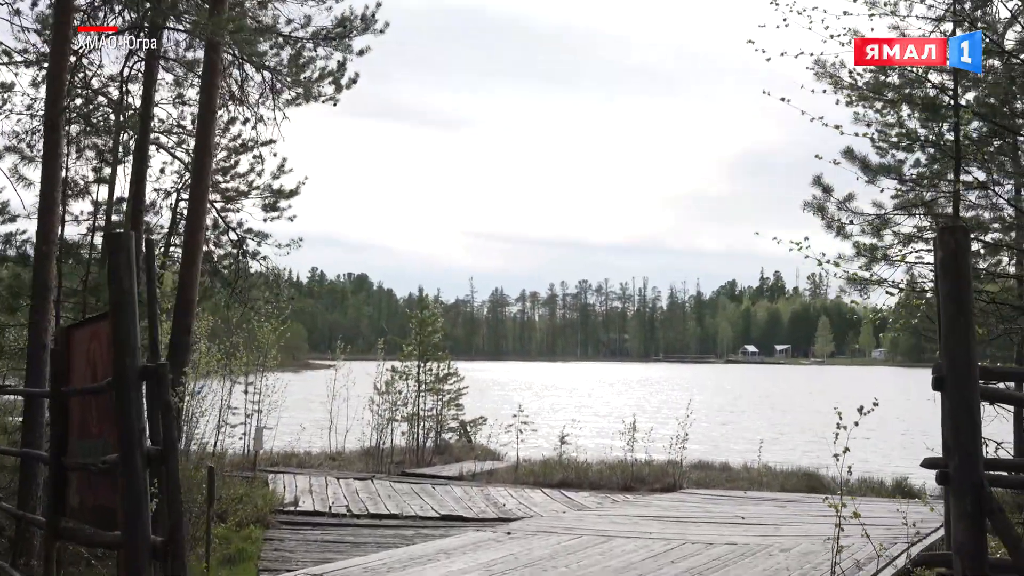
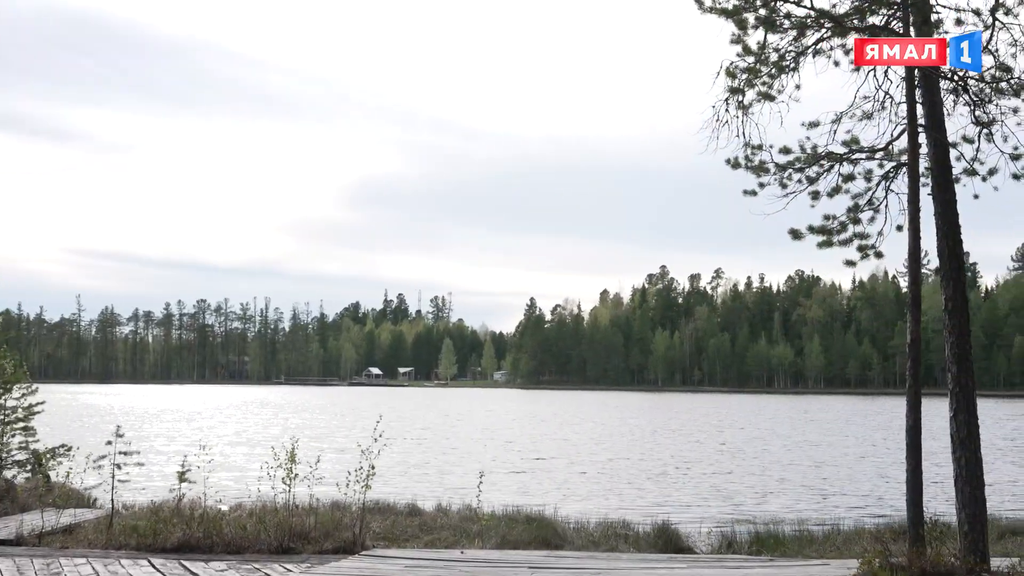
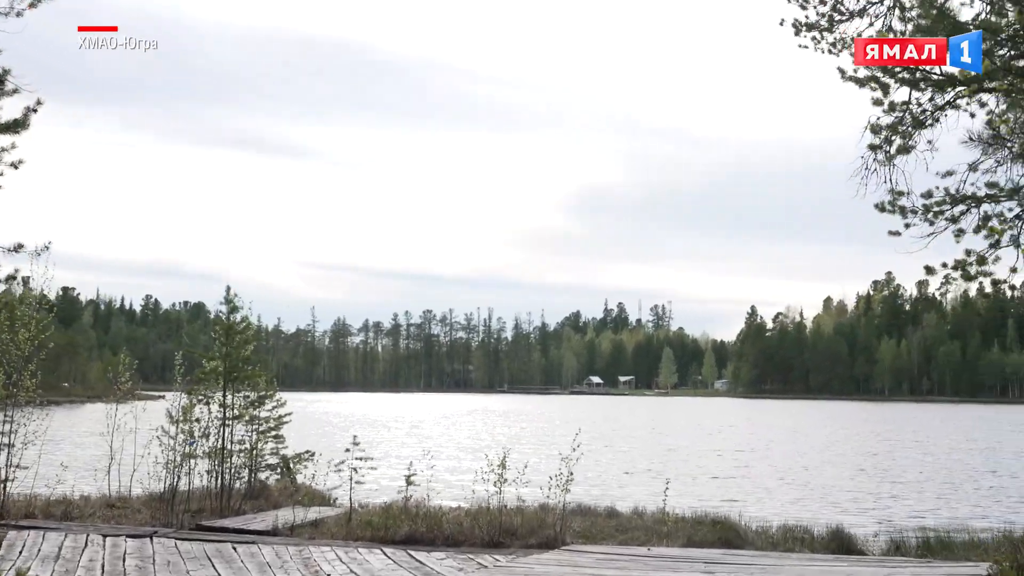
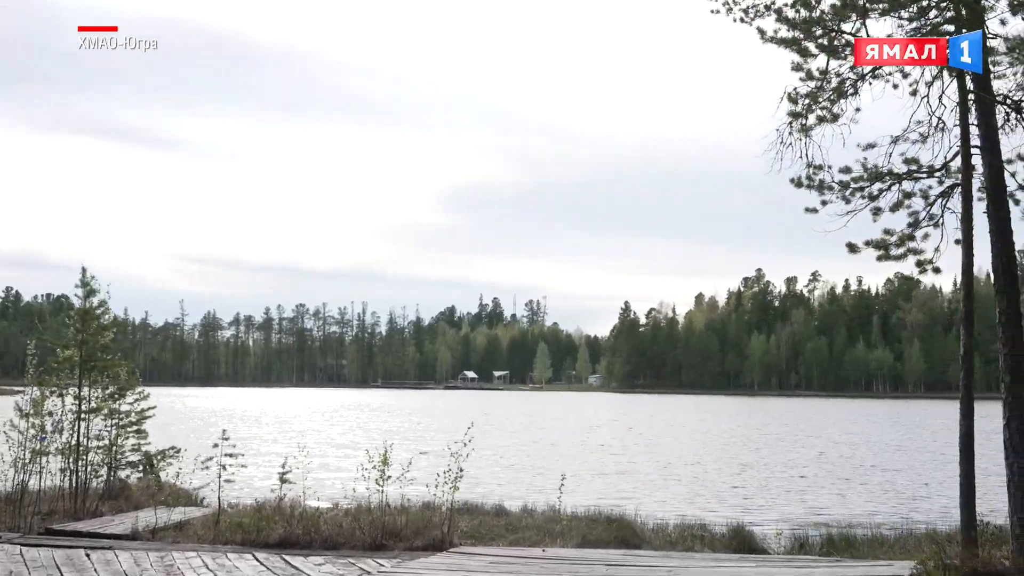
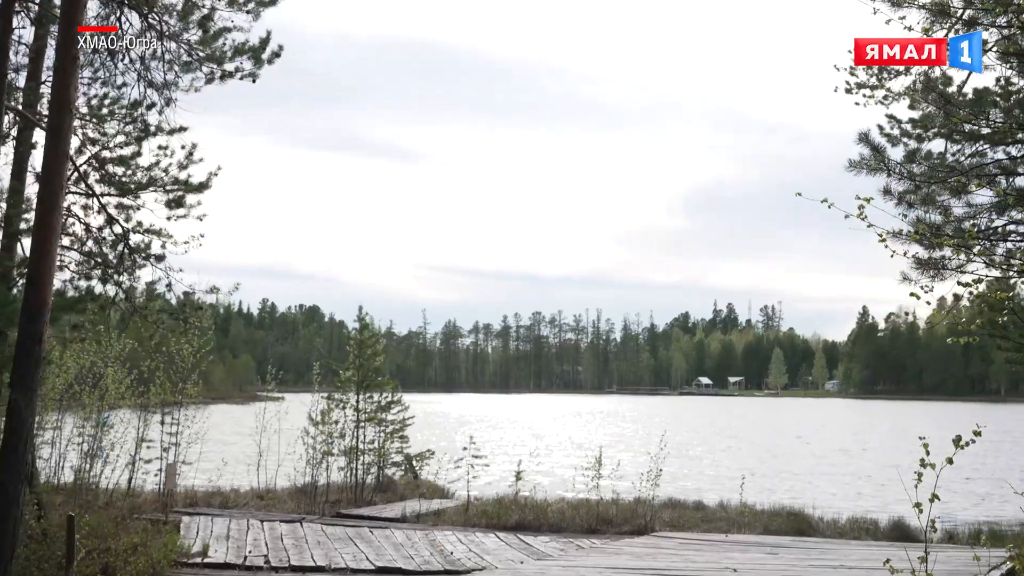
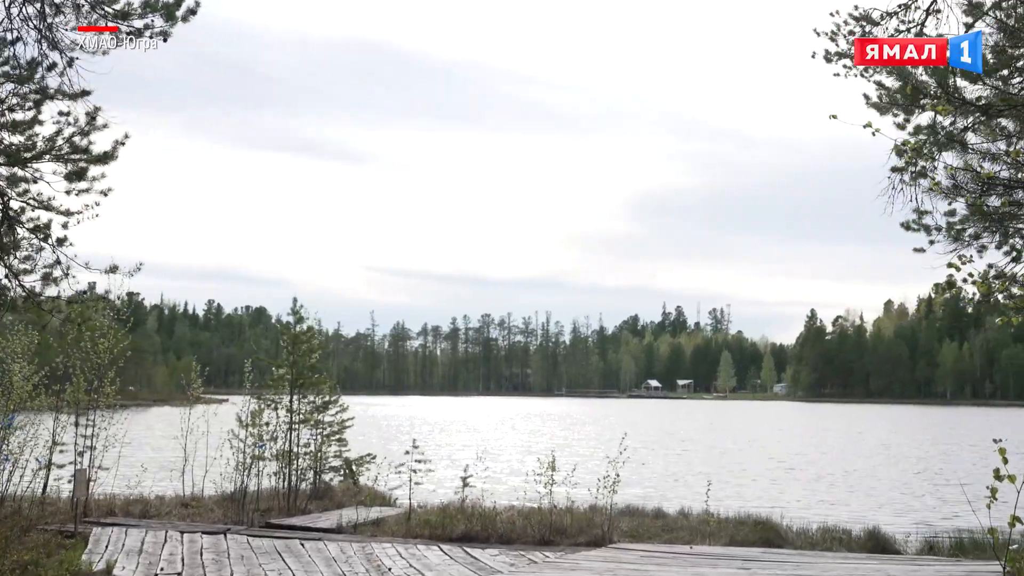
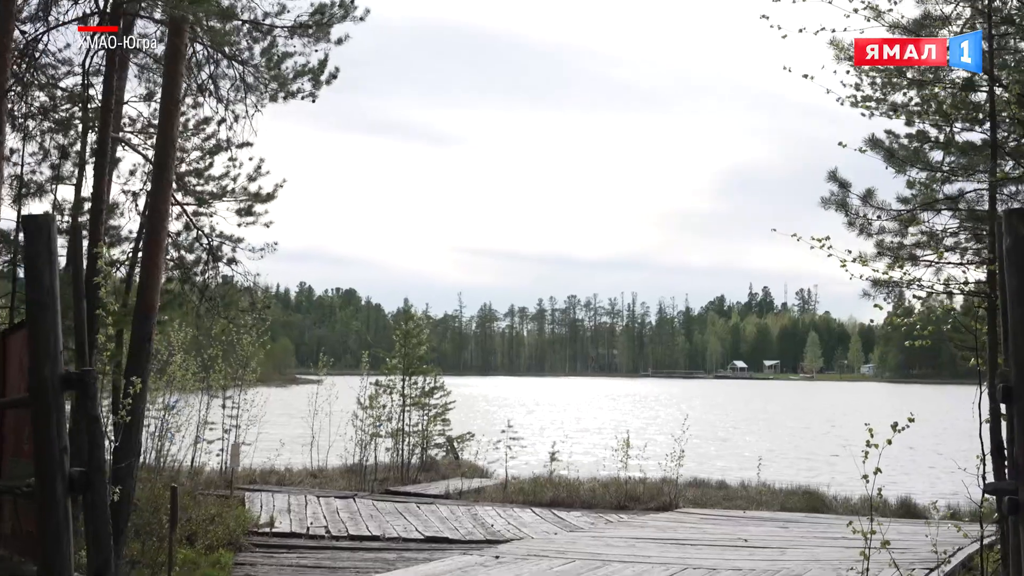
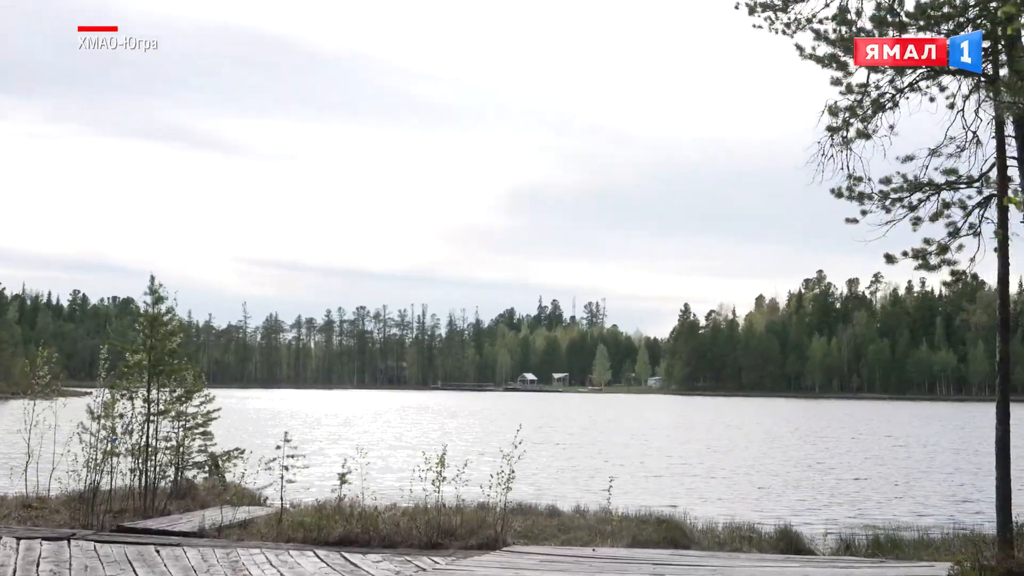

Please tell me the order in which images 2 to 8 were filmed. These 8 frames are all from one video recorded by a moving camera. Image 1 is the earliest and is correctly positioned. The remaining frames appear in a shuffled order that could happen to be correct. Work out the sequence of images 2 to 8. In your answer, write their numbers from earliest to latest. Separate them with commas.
7, 5, 6, 3, 8, 4, 2
